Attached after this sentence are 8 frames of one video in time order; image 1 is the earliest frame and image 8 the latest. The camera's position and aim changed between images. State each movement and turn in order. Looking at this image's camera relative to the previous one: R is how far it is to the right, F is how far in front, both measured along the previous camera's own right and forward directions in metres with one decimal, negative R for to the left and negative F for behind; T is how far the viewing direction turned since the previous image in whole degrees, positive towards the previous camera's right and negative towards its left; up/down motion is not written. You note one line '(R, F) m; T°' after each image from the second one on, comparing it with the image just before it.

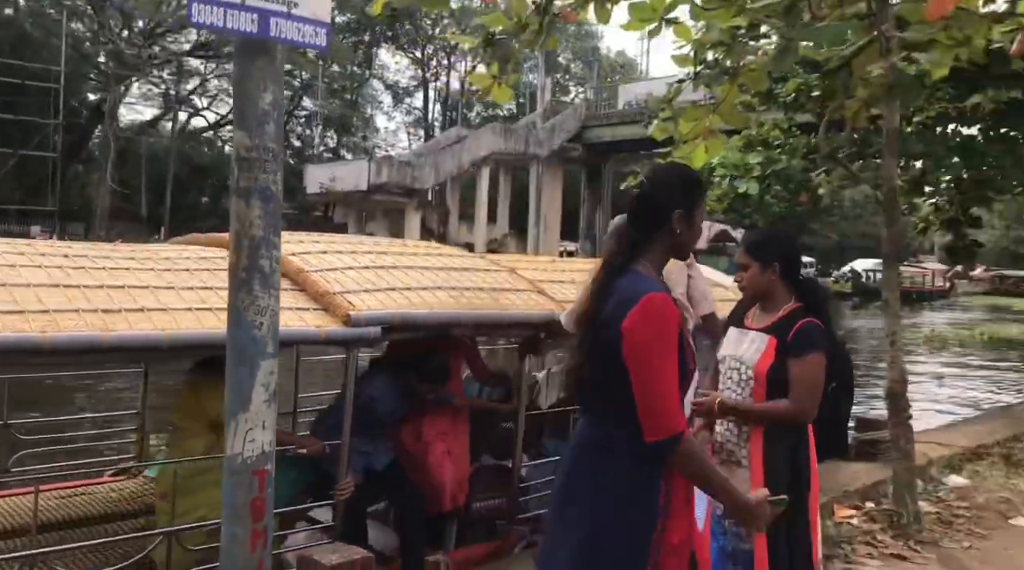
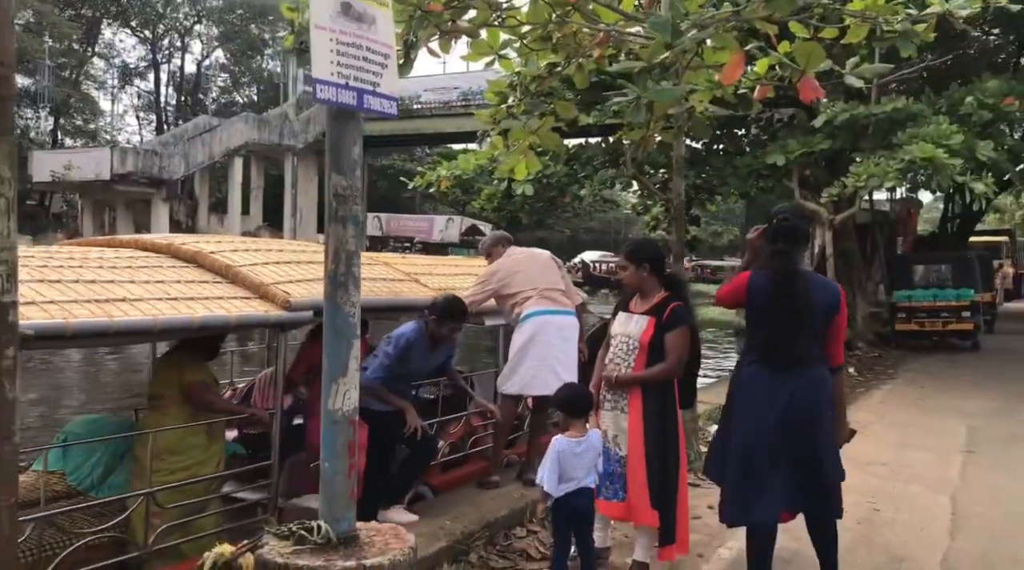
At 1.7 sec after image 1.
(-0.8, -0.8) m; +16°
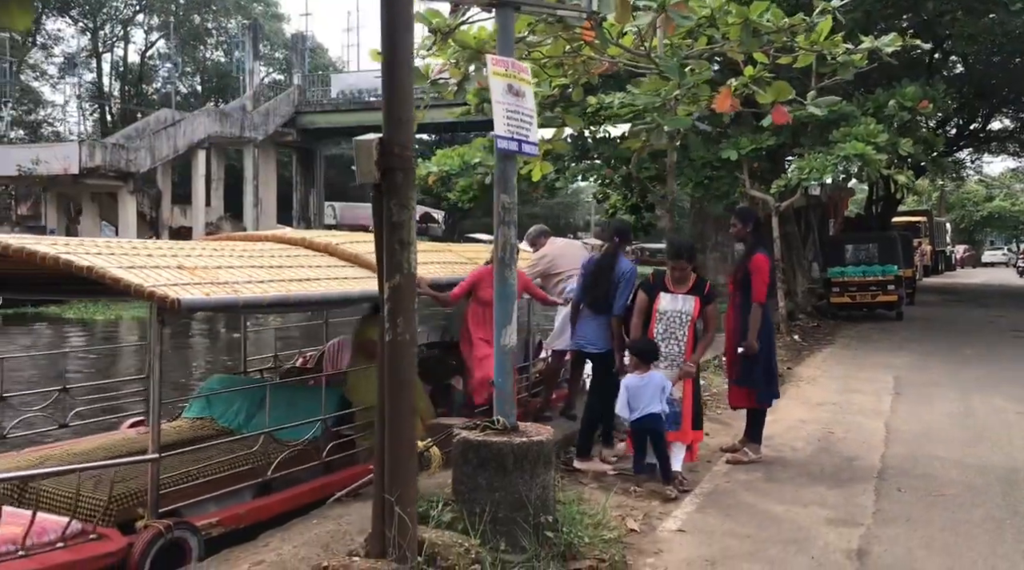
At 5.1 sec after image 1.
(-0.8, -1.5) m; +4°
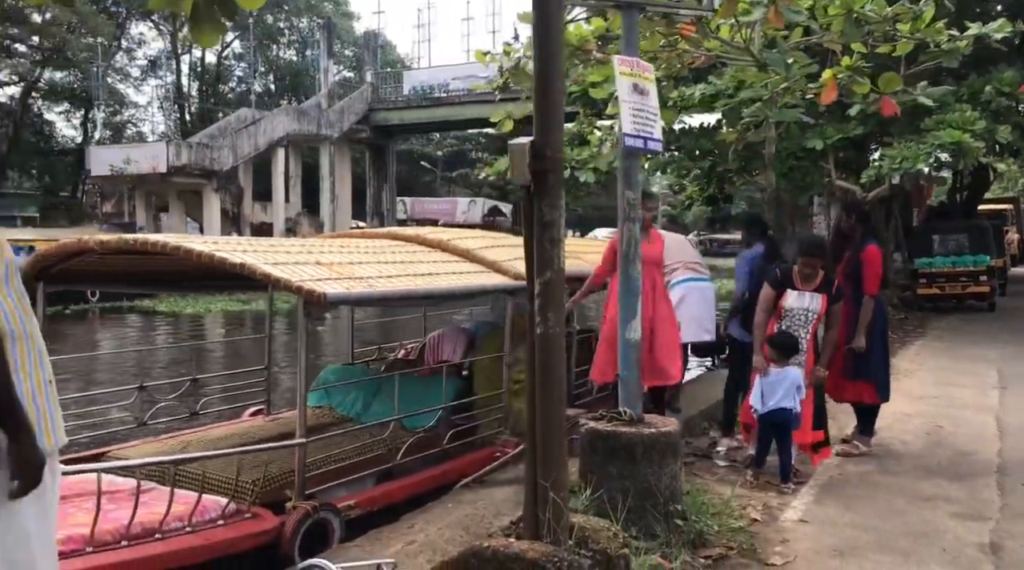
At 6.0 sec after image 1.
(-0.3, -0.1) m; -4°
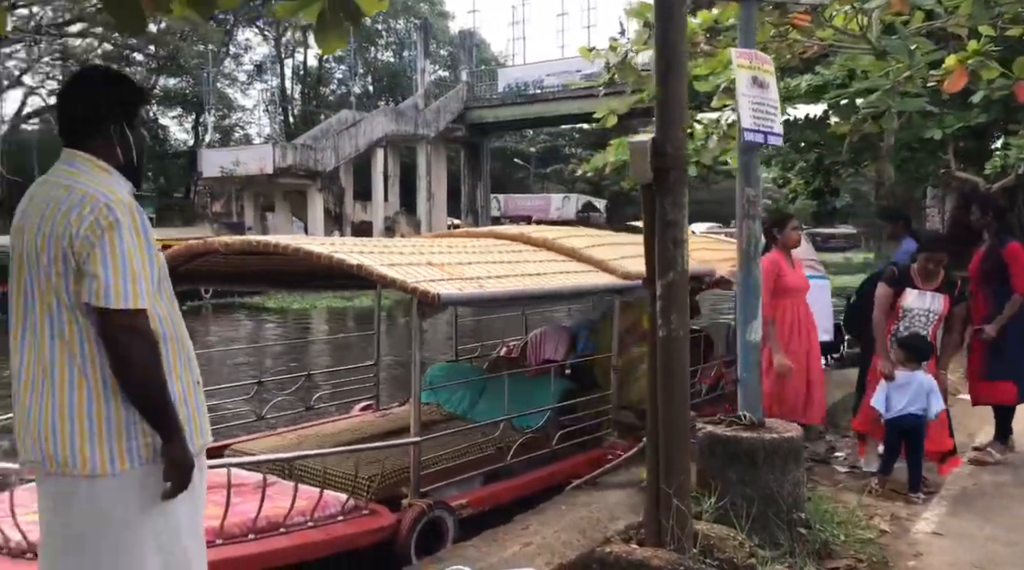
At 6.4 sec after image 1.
(-0.1, 0.0) m; -6°
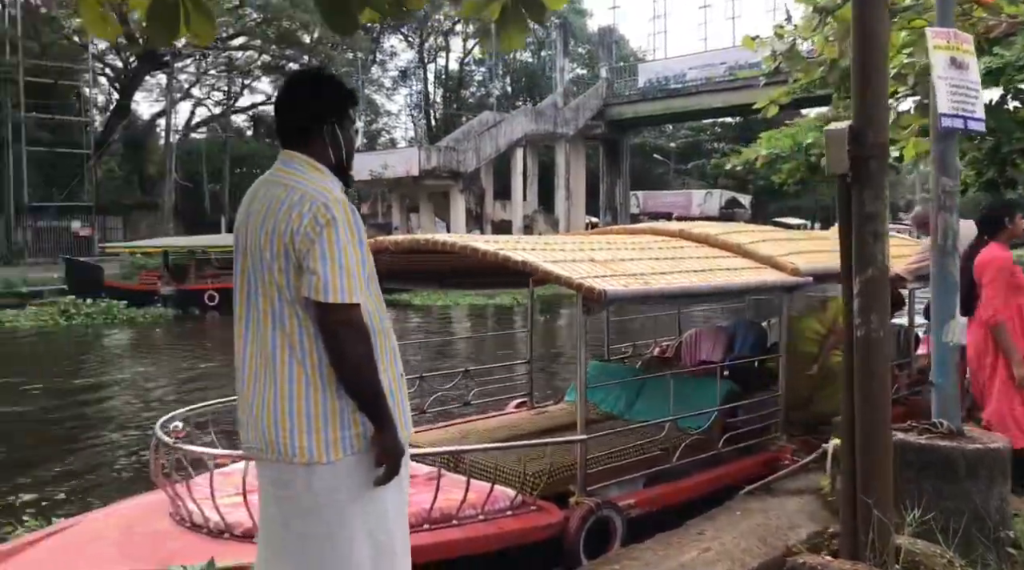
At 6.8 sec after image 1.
(-0.1, 0.0) m; -9°
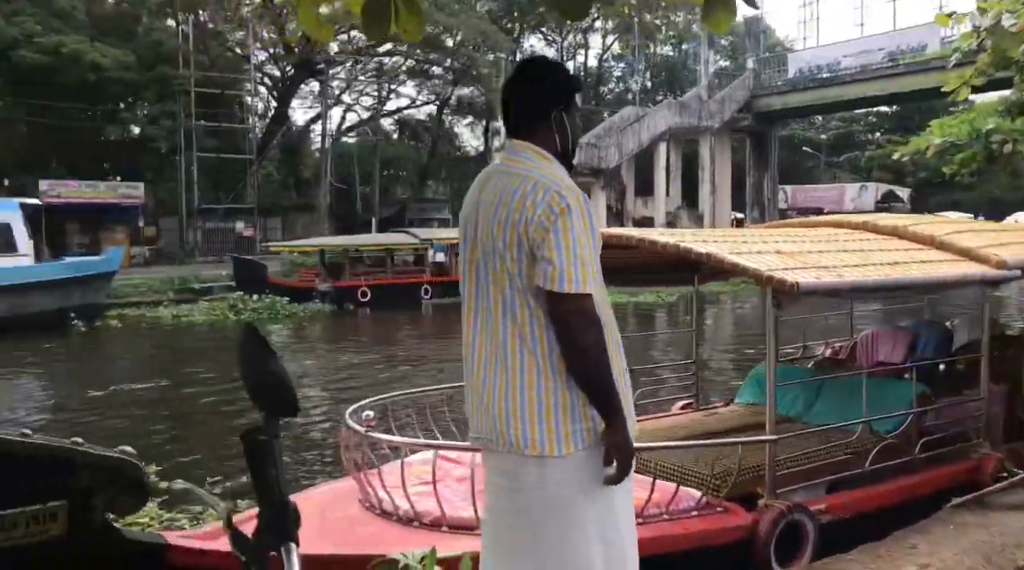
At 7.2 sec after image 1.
(-0.2, +0.1) m; -9°
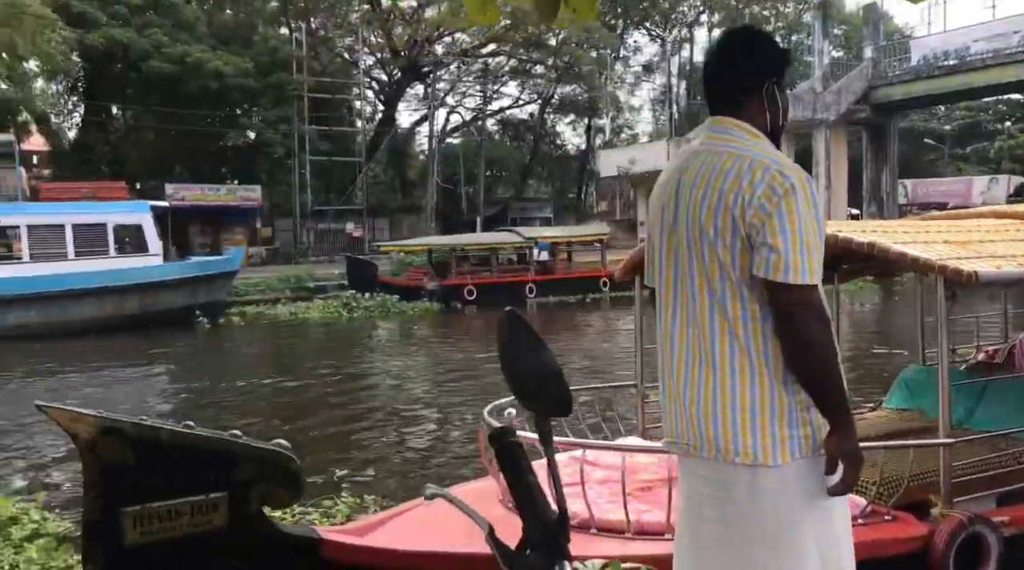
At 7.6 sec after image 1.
(-0.2, +0.1) m; -6°
